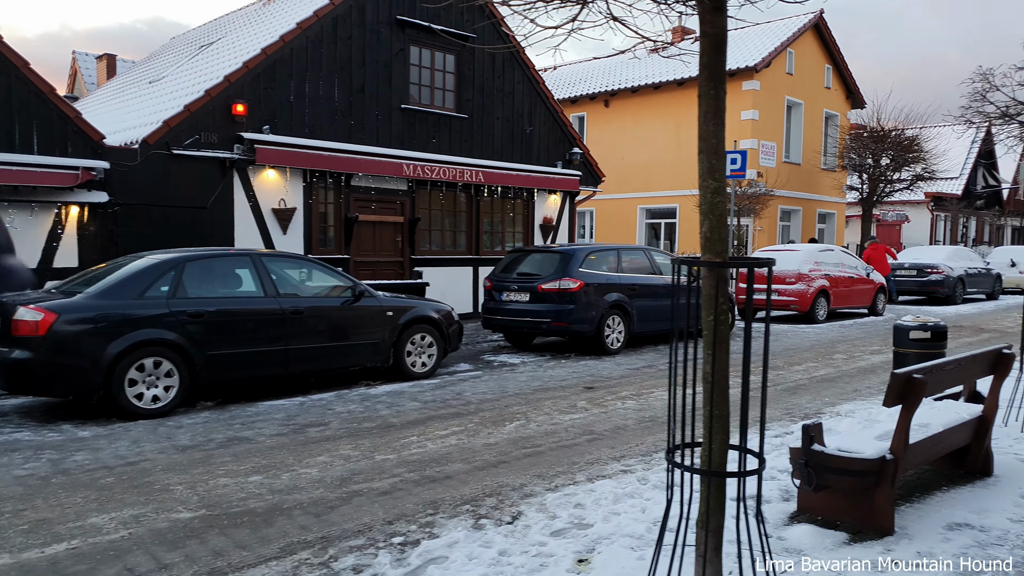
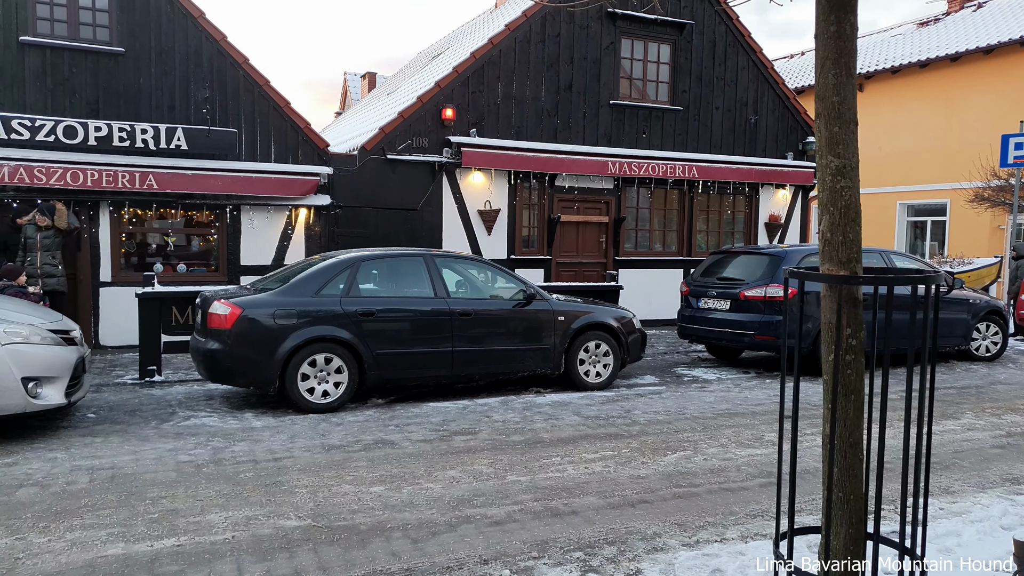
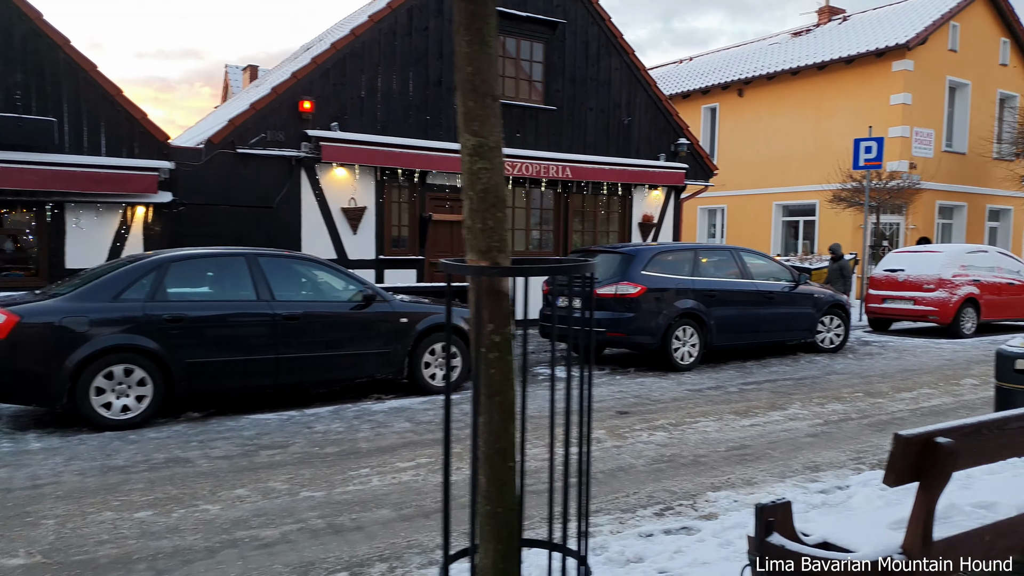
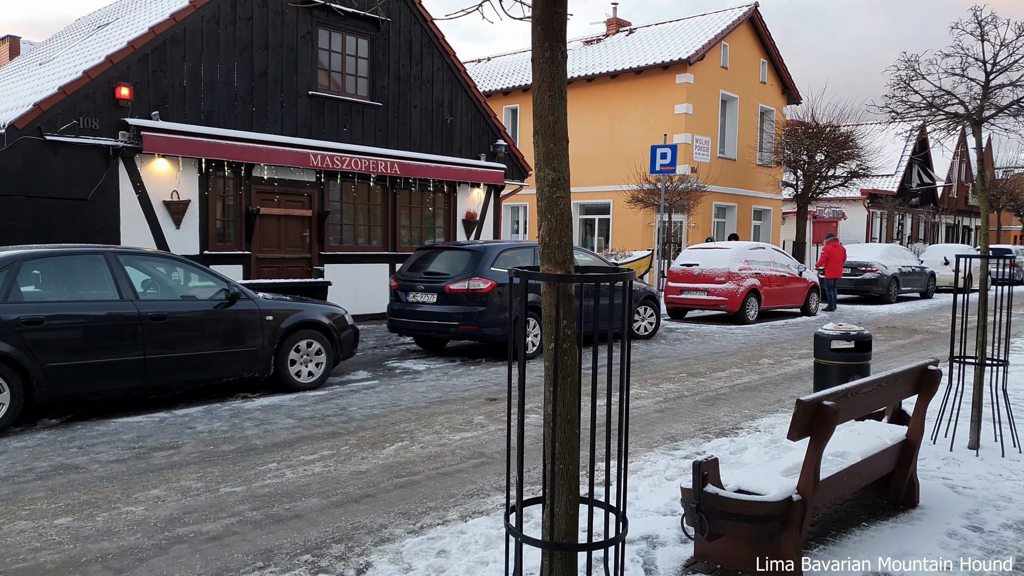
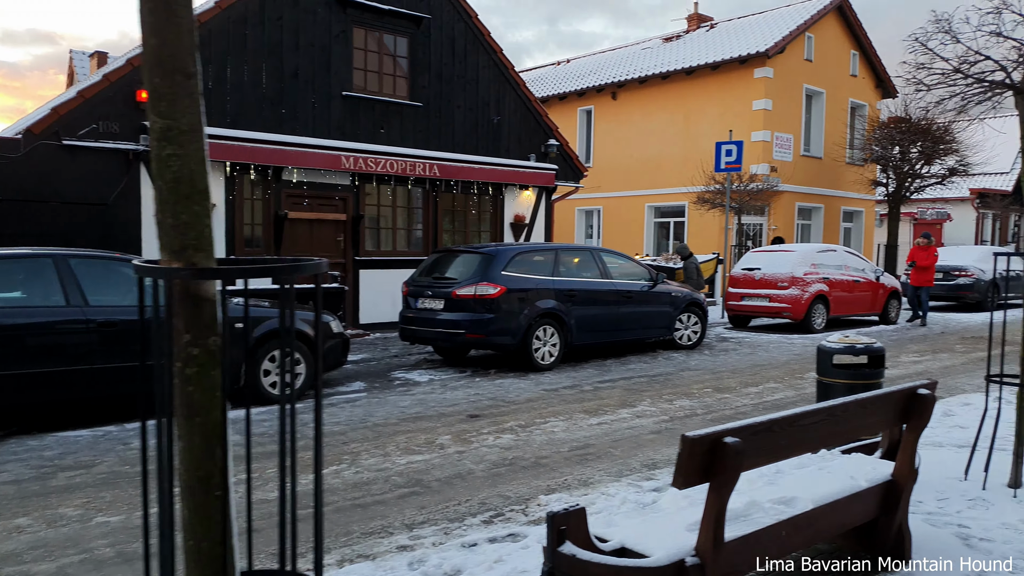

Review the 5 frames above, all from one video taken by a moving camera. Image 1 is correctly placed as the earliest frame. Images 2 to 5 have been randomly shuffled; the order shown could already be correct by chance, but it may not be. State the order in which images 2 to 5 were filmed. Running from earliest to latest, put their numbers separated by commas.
4, 2, 3, 5
